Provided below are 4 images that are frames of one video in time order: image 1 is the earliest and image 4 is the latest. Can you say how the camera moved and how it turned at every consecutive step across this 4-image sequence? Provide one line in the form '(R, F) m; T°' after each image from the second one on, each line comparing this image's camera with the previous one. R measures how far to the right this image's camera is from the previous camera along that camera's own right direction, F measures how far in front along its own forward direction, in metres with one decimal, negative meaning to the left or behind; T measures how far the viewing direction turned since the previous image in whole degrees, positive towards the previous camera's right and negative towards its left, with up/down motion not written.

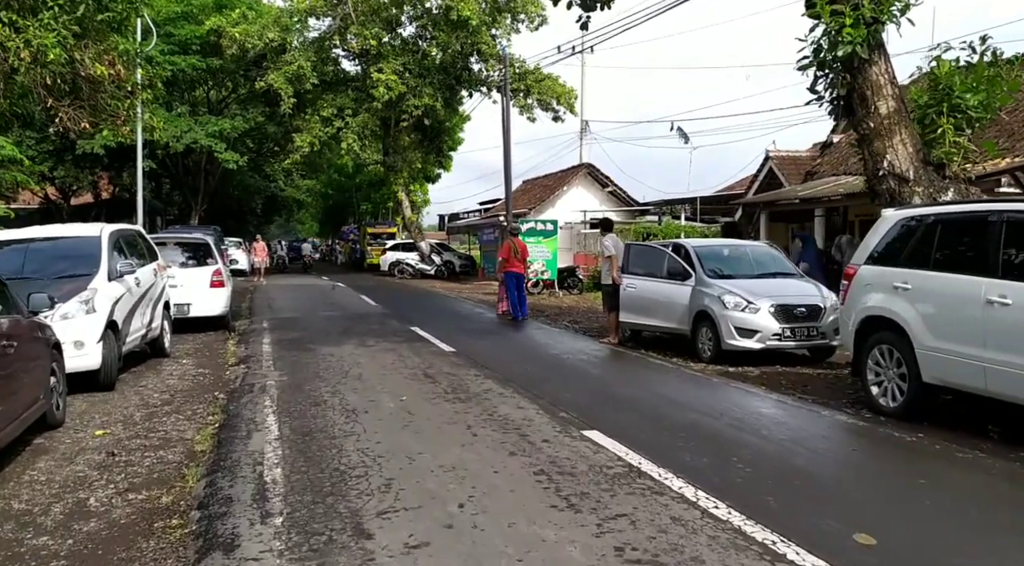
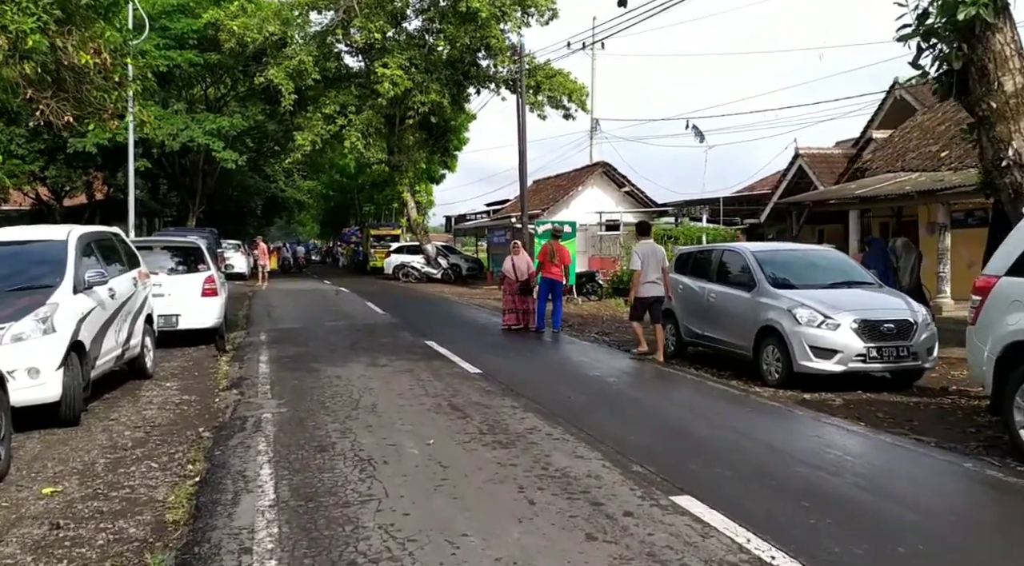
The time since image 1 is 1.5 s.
(-0.4, +1.4) m; 0°
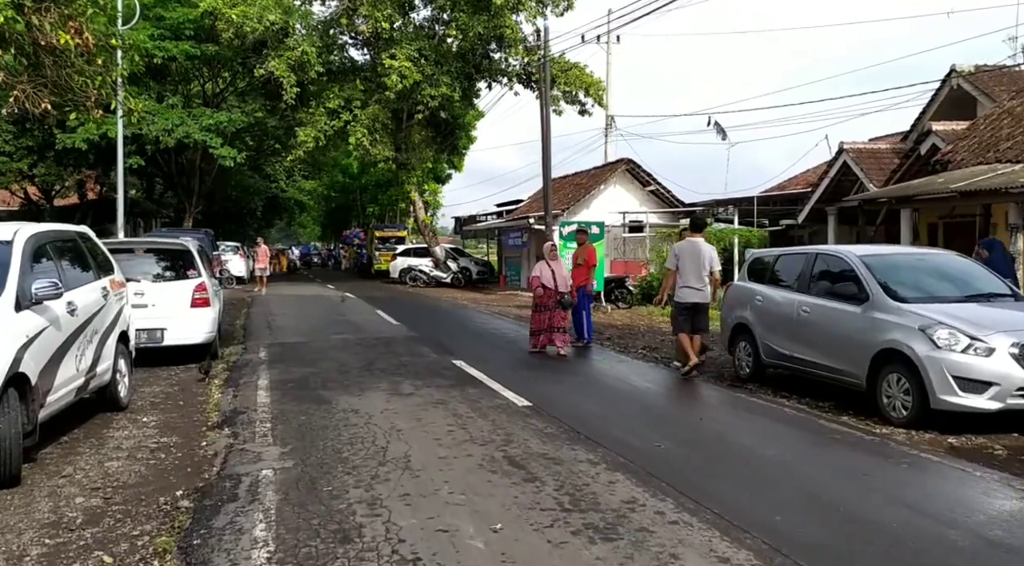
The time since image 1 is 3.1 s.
(-0.5, +1.7) m; 0°
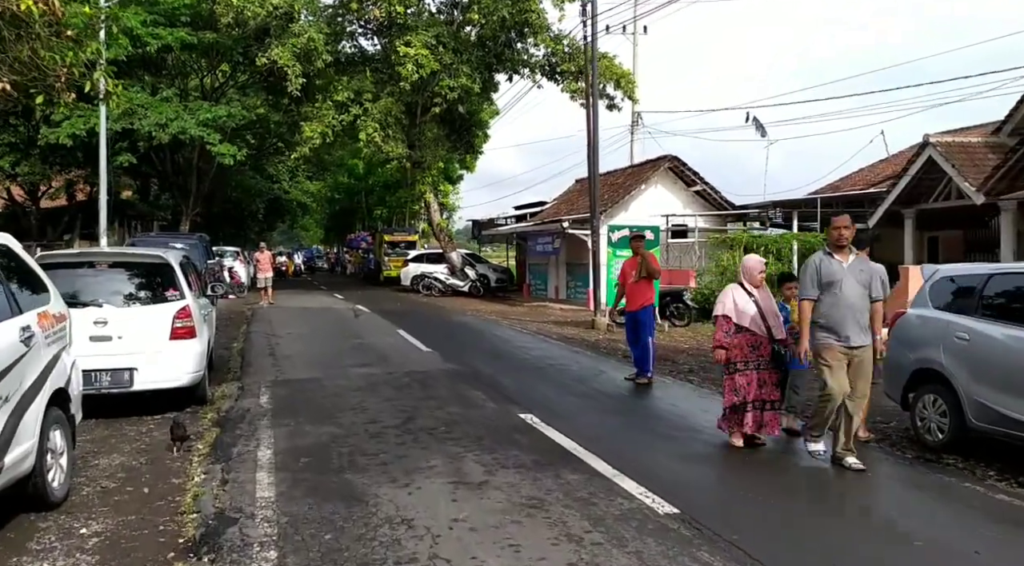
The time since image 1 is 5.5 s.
(-0.8, +2.6) m; 0°
